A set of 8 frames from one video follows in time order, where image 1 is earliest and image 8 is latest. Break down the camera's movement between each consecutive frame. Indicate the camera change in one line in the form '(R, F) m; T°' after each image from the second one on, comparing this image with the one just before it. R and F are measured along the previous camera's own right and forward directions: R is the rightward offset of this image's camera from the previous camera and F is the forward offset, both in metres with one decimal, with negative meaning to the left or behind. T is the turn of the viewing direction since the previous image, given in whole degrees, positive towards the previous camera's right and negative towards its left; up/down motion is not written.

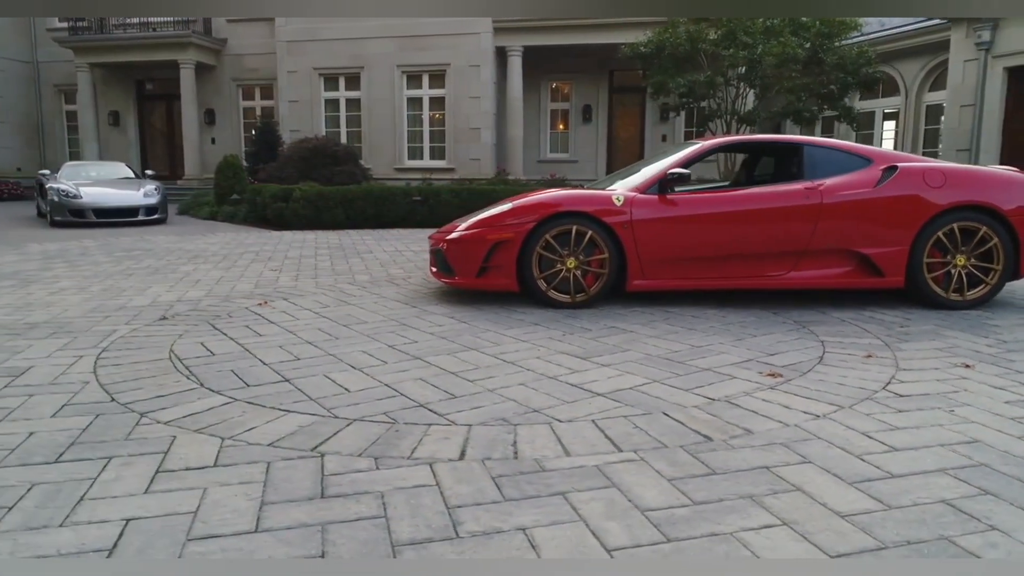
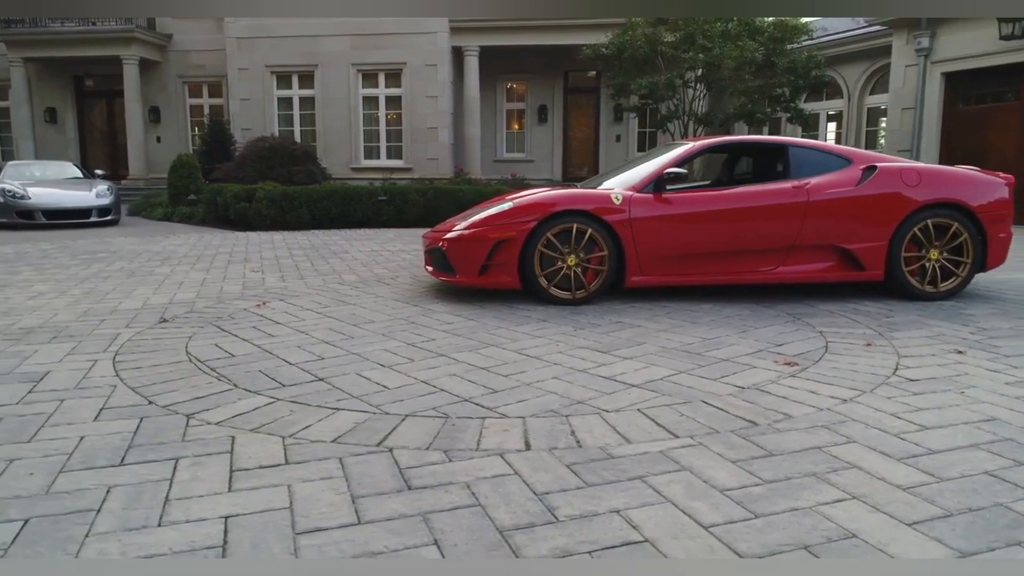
(-0.4, -0.1) m; +4°
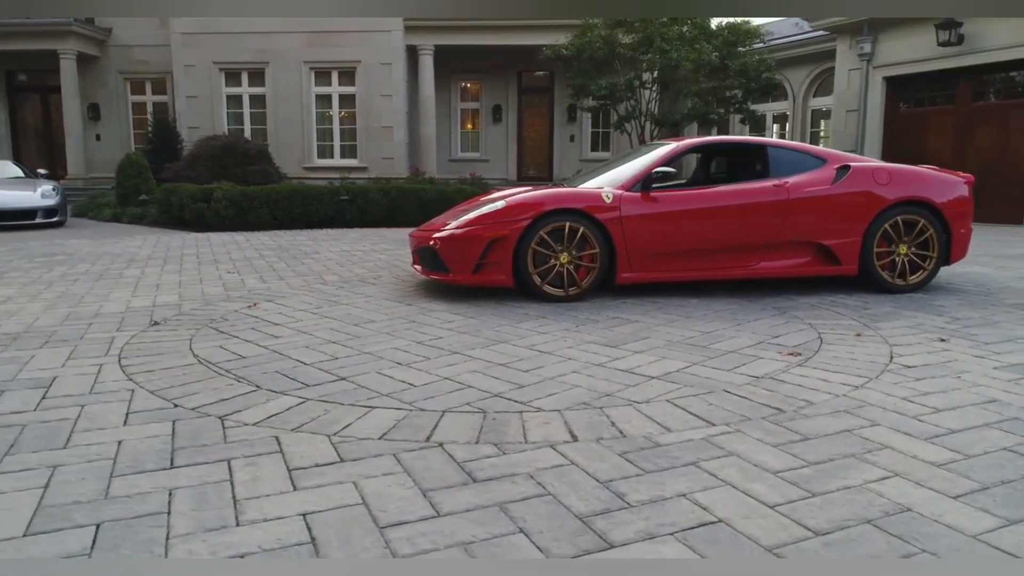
(-0.4, 0.0) m; +4°
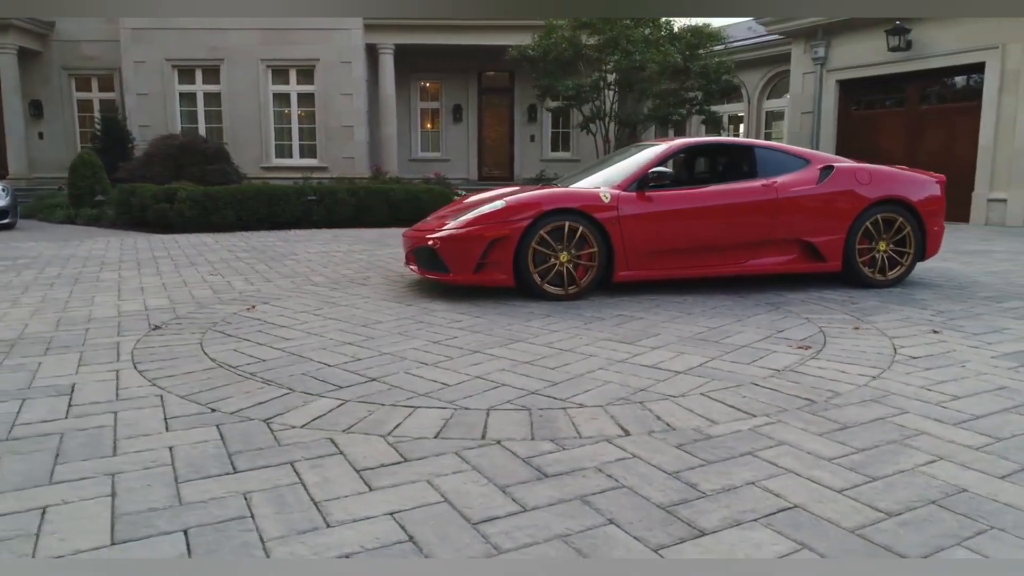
(-0.4, 0.0) m; +4°
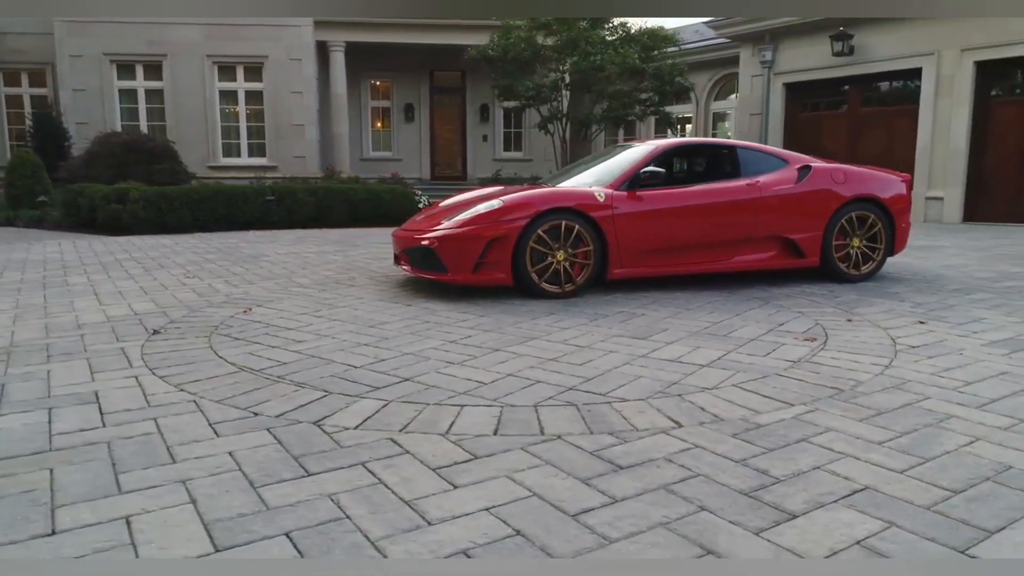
(-0.4, 0.0) m; +5°
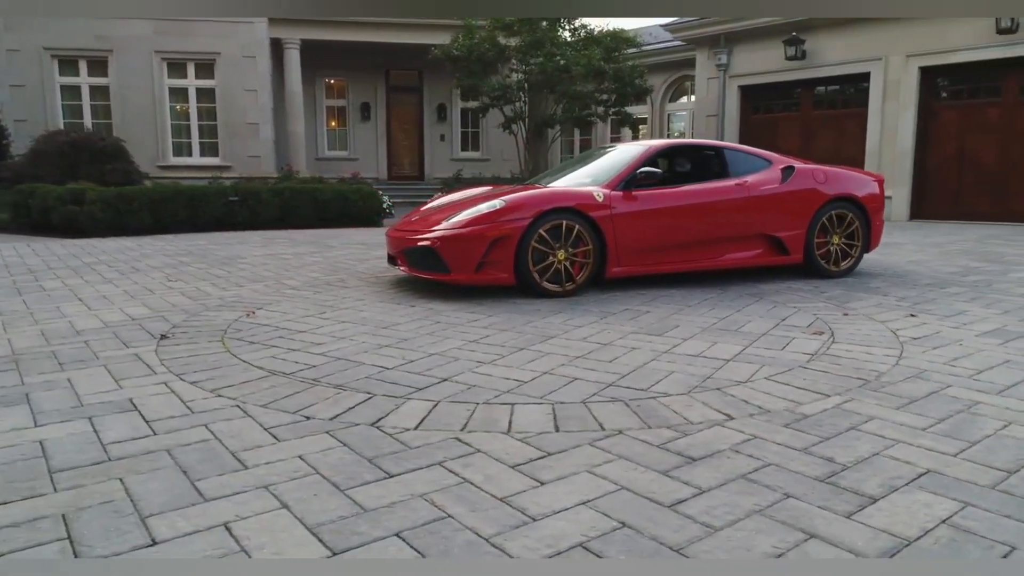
(-0.4, 0.0) m; +4°
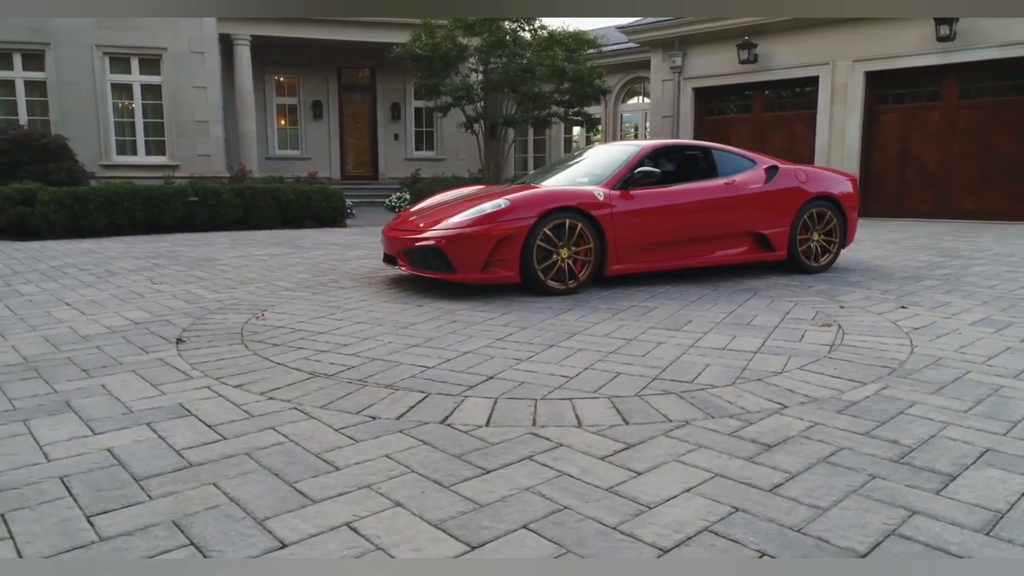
(-0.5, 0.0) m; +5°
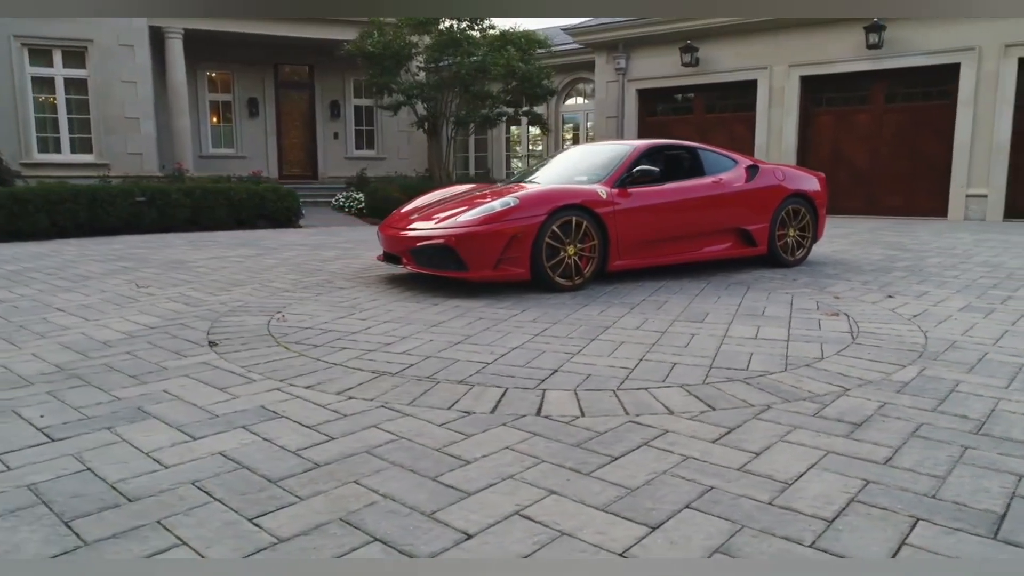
(-0.7, 0.0) m; +6°
